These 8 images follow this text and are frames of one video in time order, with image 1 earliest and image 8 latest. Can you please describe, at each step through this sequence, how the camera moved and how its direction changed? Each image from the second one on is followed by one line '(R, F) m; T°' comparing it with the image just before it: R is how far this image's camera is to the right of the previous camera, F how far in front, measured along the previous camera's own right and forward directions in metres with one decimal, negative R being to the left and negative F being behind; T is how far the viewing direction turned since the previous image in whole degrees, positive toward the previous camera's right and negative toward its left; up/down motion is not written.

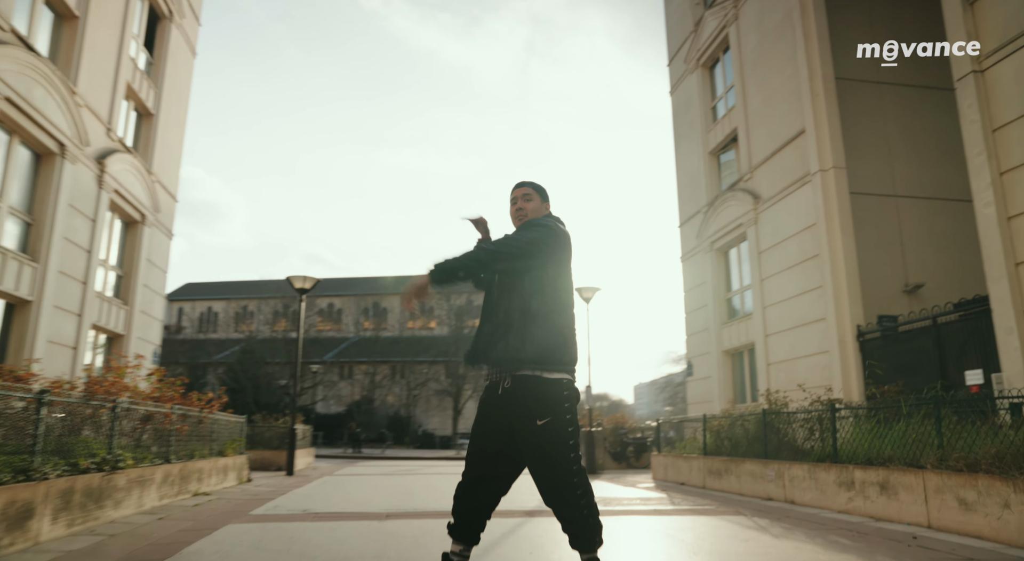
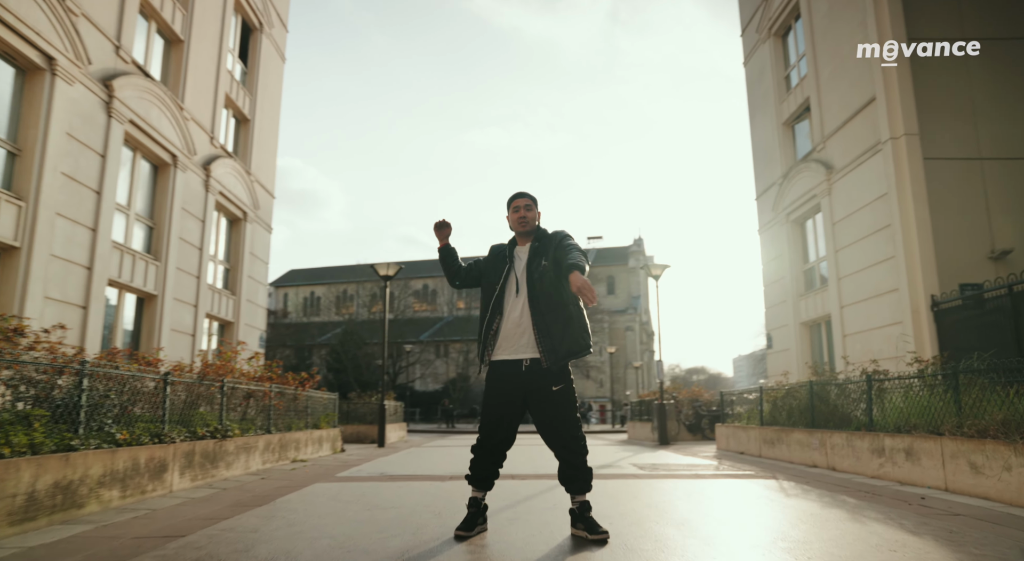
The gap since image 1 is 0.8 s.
(+0.5, -0.7) m; -8°
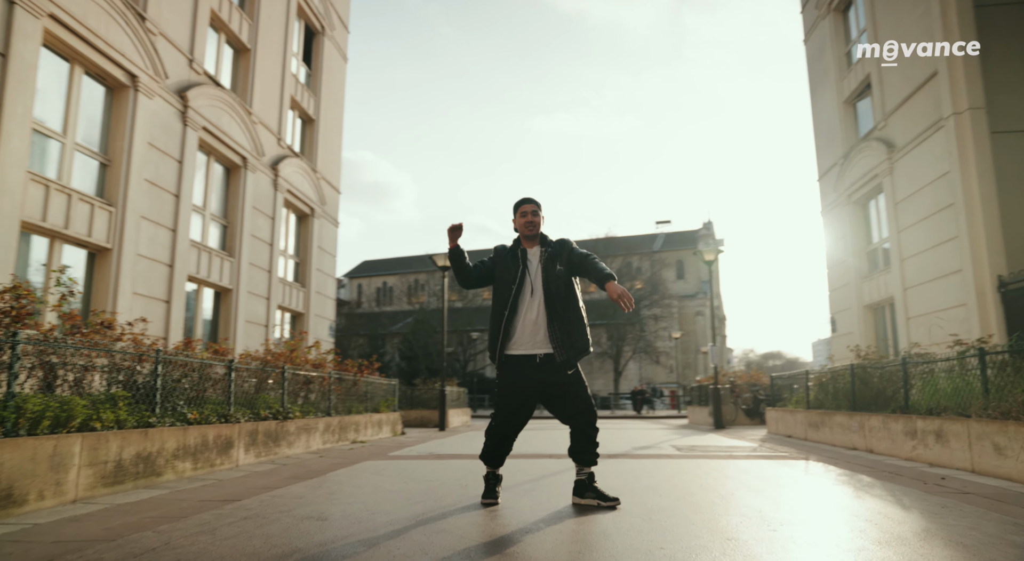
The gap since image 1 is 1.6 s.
(+0.4, -0.4) m; -6°
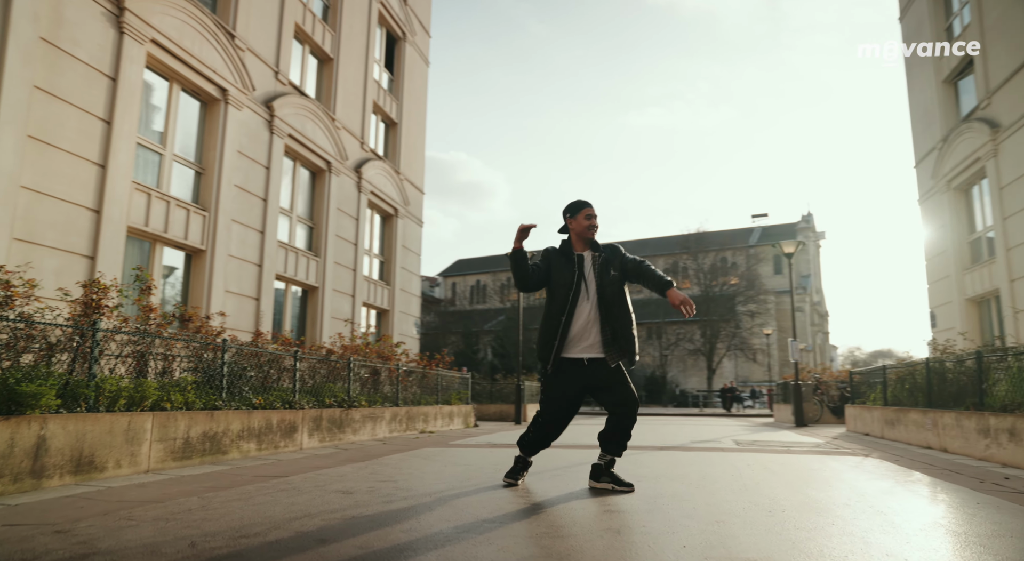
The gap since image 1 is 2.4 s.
(+0.4, -0.1) m; -8°
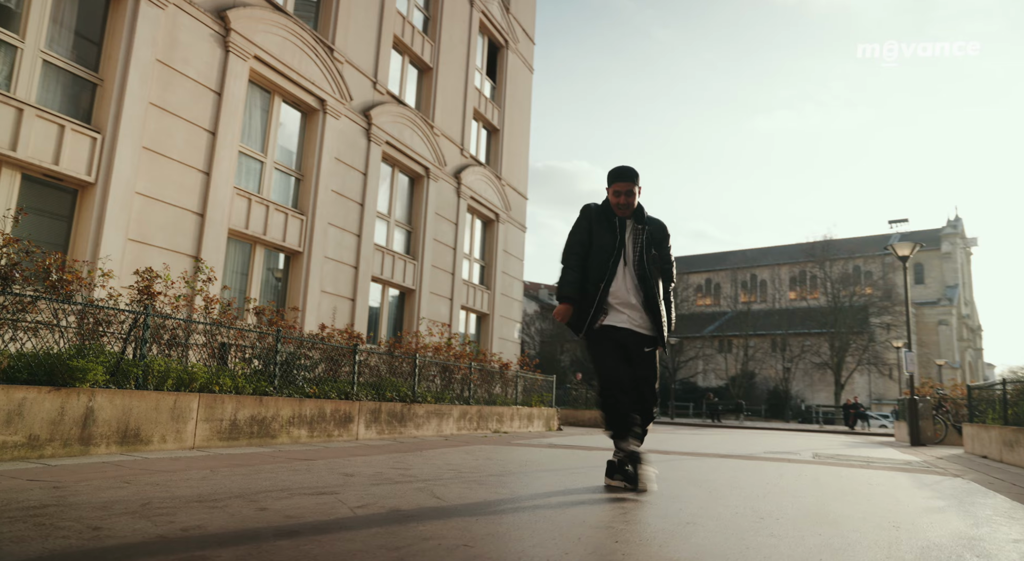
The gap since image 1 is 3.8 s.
(+0.6, +0.1) m; -10°
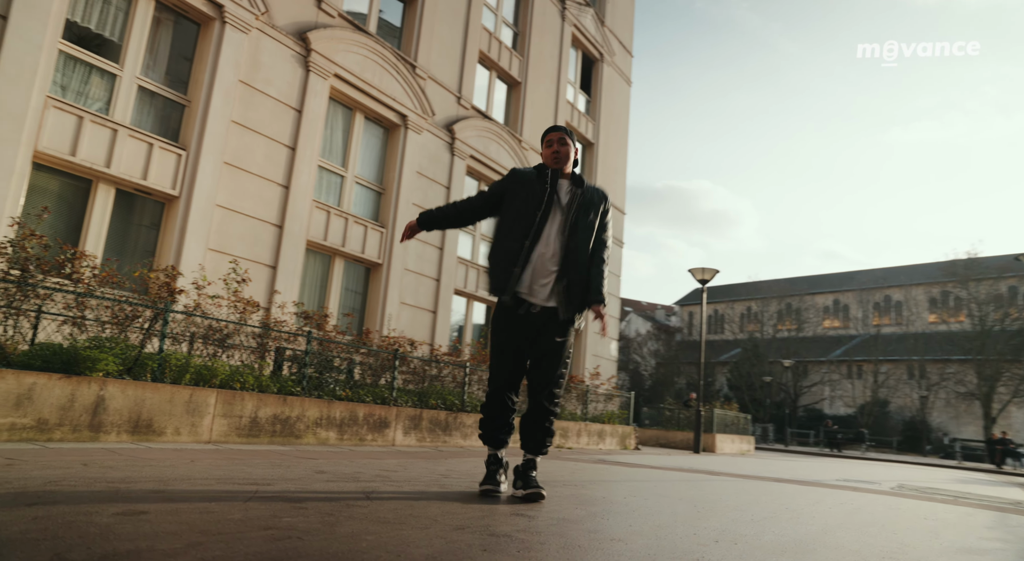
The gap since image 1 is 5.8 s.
(+0.7, +0.3) m; -10°
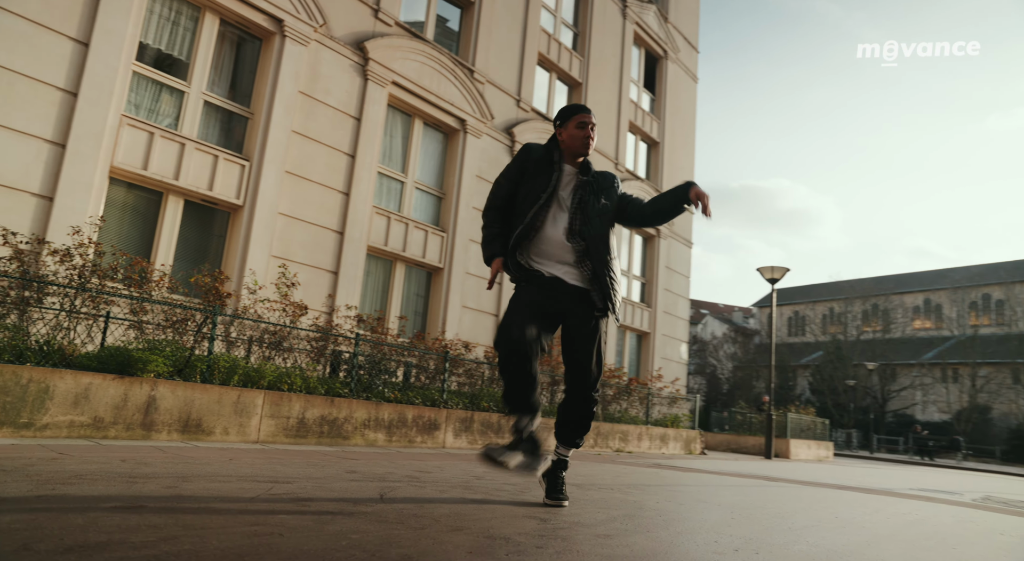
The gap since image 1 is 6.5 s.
(+0.2, +0.1) m; -6°
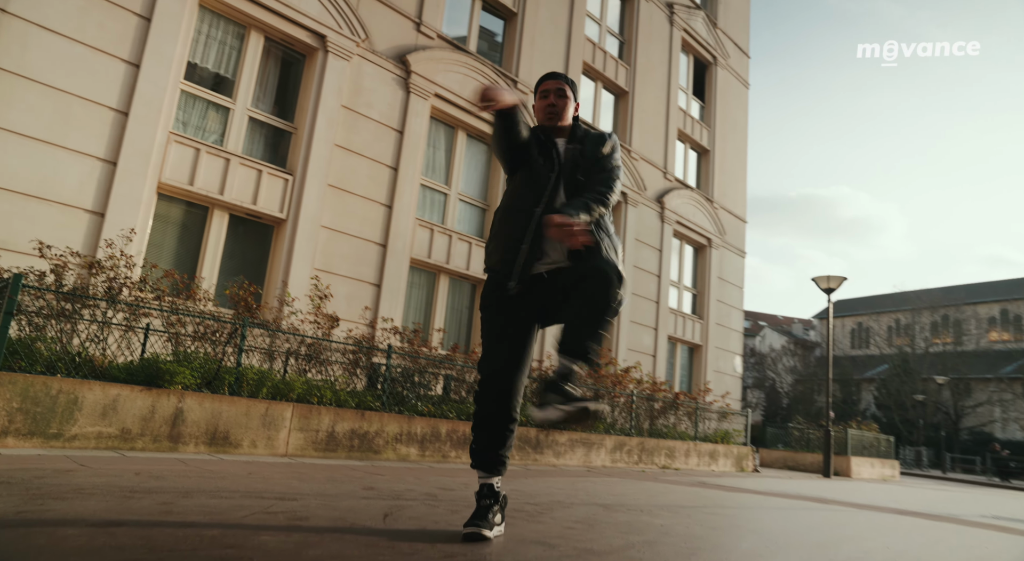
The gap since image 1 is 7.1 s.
(+0.2, +0.2) m; -4°
